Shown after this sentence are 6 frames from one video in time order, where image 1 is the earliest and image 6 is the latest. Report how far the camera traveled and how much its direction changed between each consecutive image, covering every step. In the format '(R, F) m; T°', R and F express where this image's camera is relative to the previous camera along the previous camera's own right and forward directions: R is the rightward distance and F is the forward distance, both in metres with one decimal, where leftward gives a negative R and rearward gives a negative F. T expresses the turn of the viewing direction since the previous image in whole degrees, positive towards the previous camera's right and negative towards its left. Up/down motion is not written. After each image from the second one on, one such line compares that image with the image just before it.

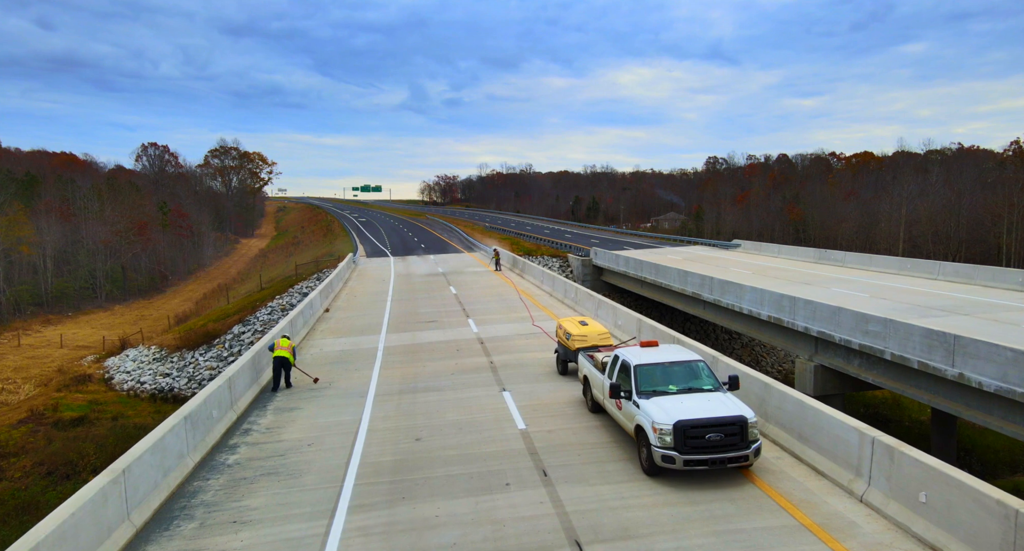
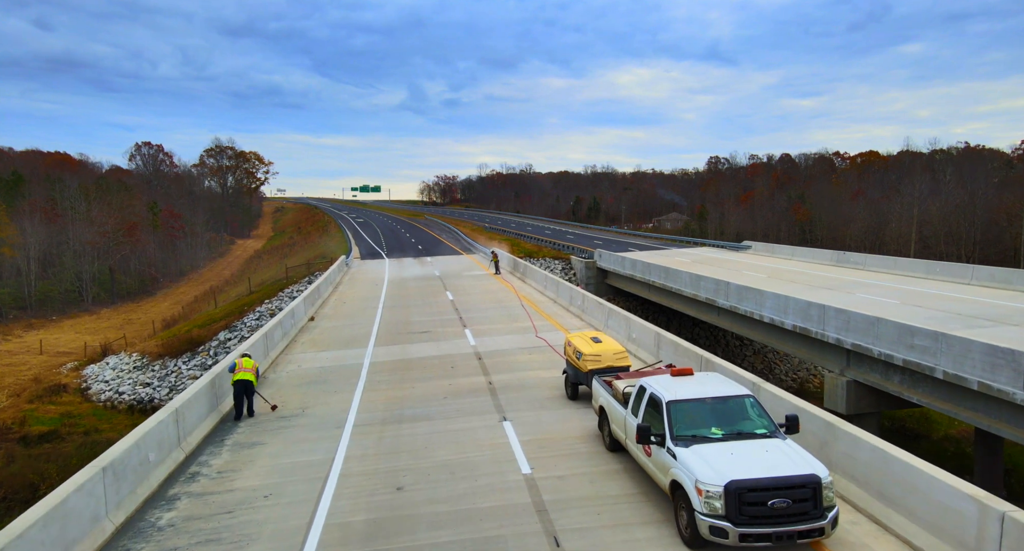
(0.0, +1.6) m; 0°
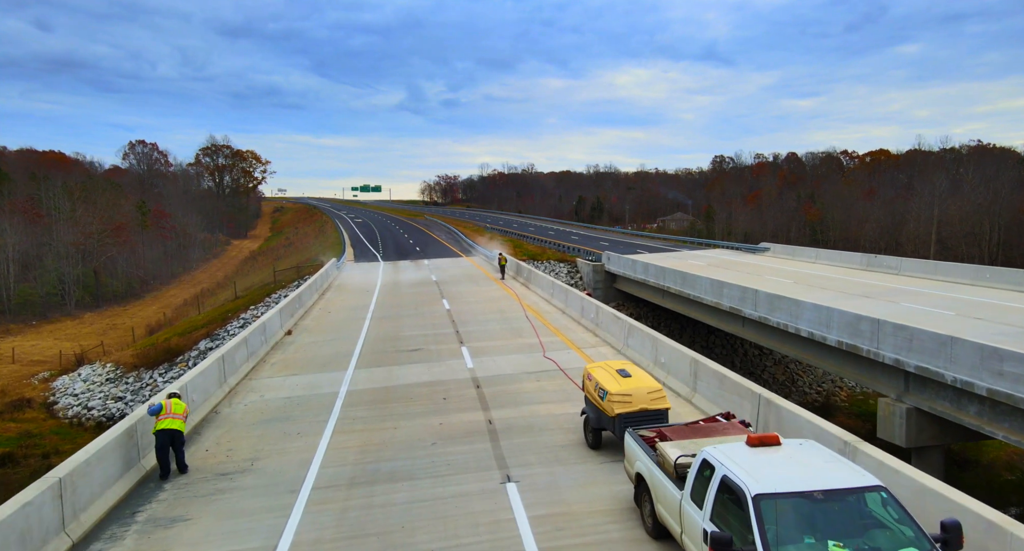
(-0.1, +2.1) m; 0°
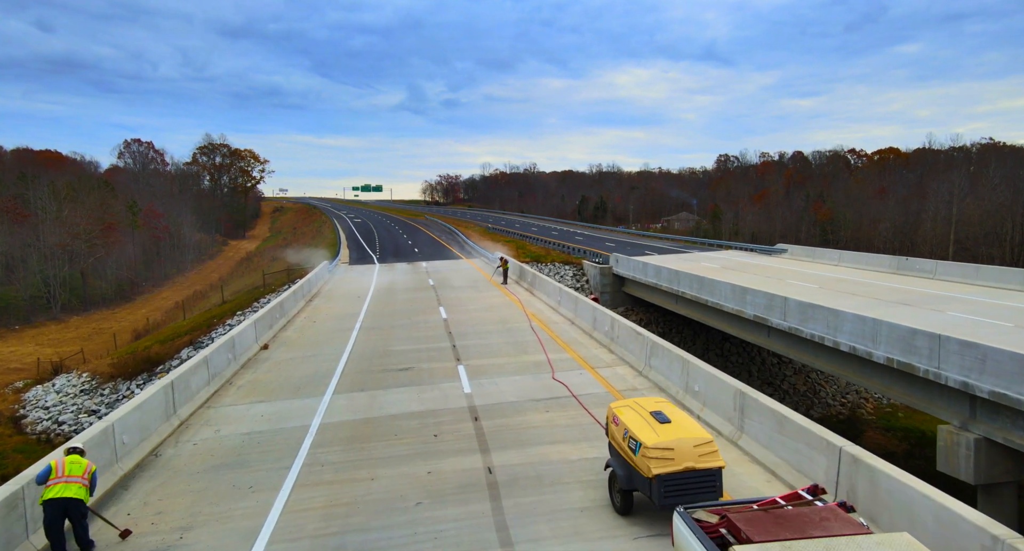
(0.0, +1.8) m; 0°
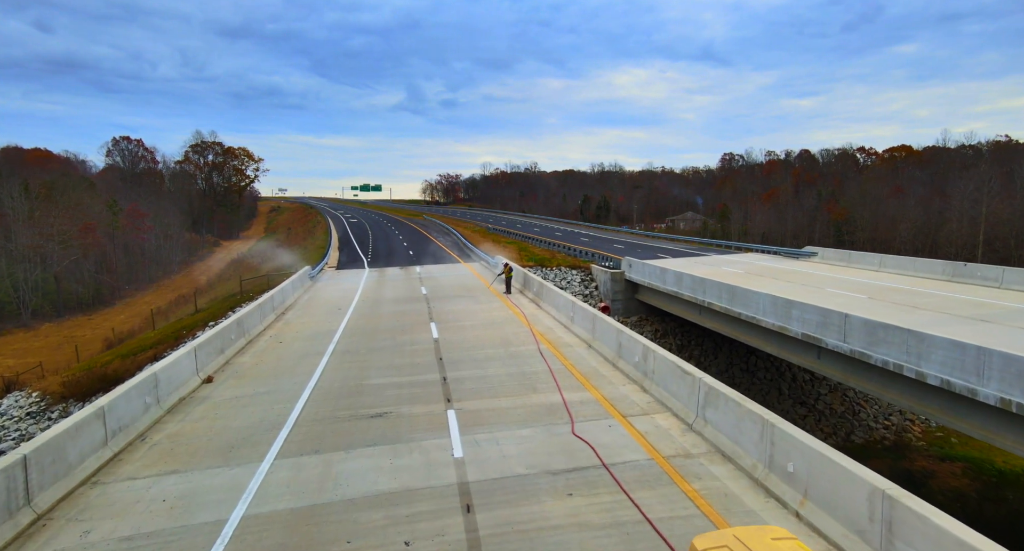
(-0.1, +2.8) m; 0°
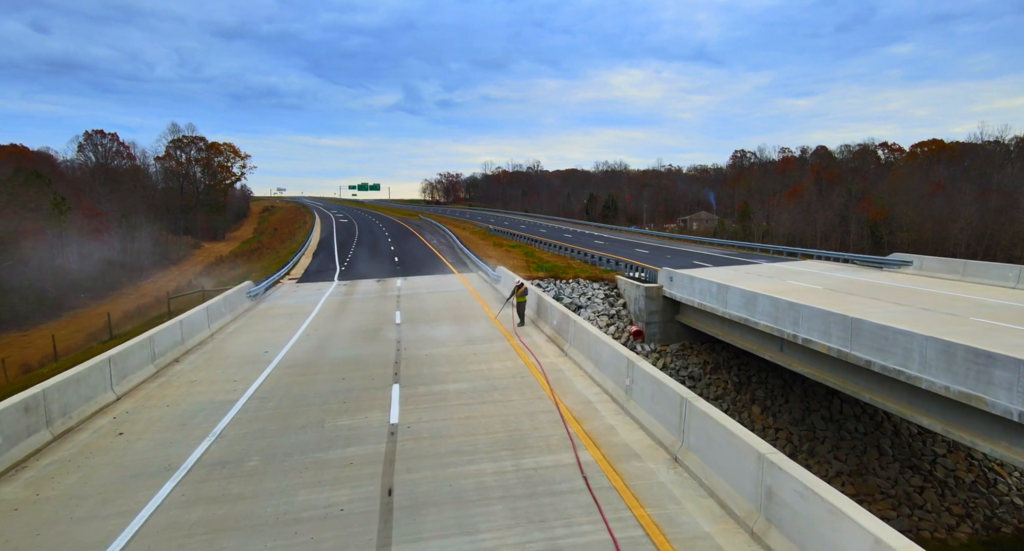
(-0.2, +6.3) m; 0°
